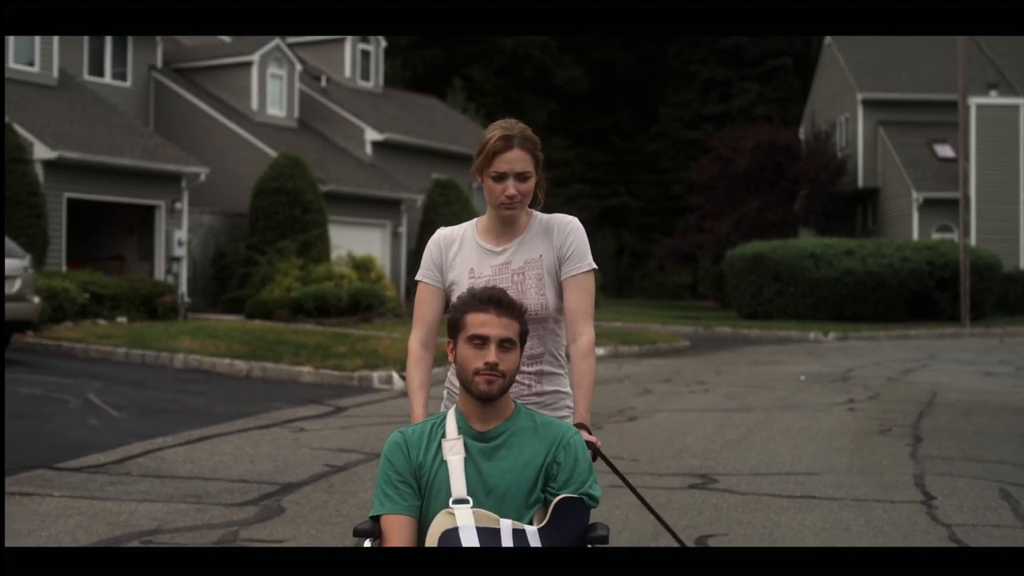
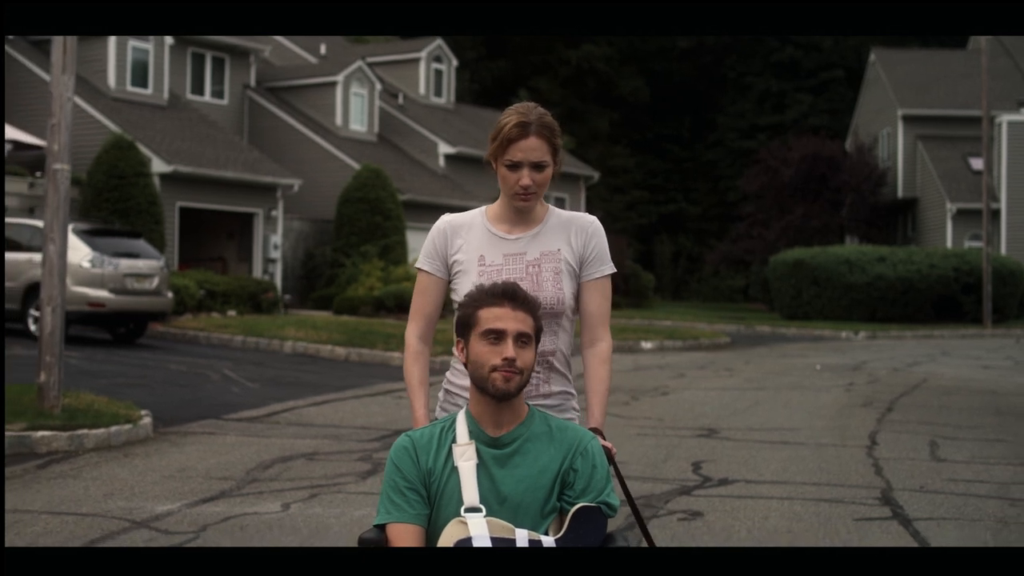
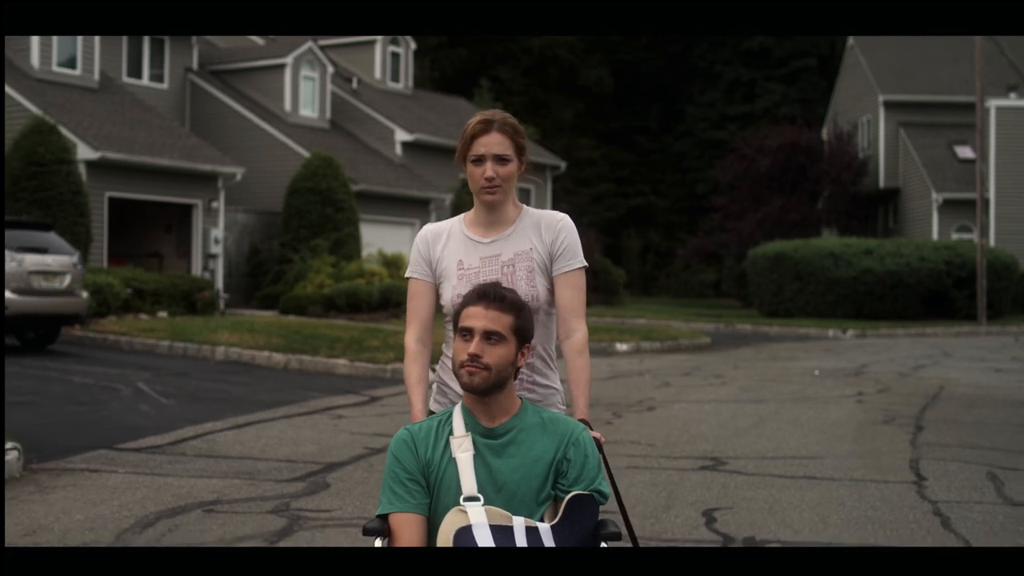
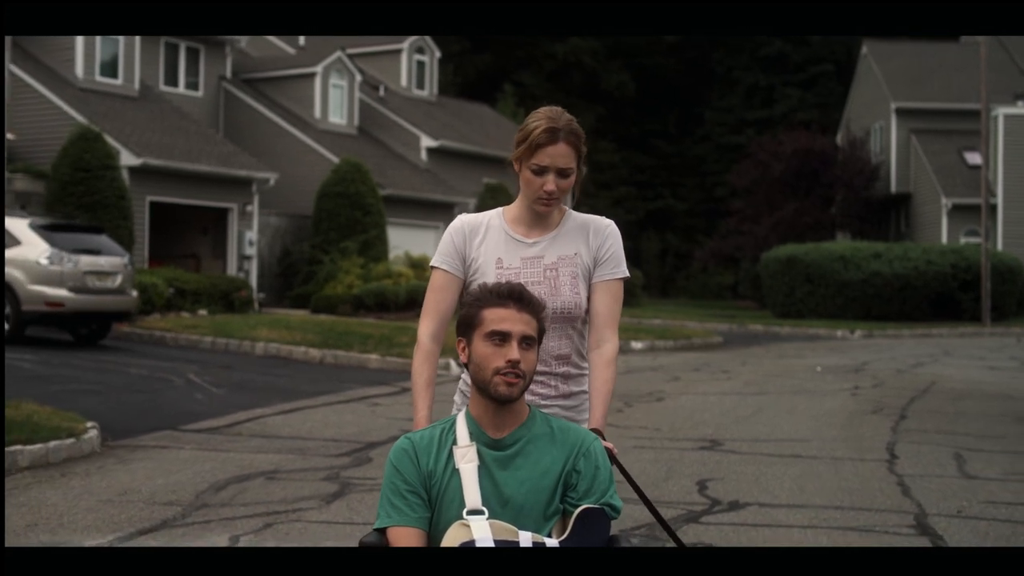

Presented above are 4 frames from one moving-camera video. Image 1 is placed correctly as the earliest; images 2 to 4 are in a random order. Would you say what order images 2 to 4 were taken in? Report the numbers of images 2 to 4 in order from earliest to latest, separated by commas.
3, 4, 2
